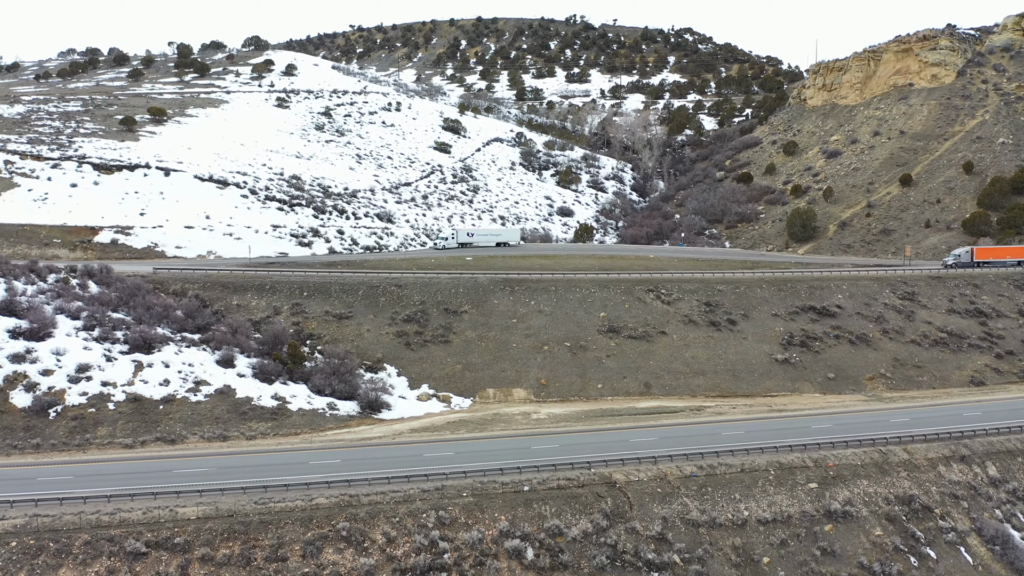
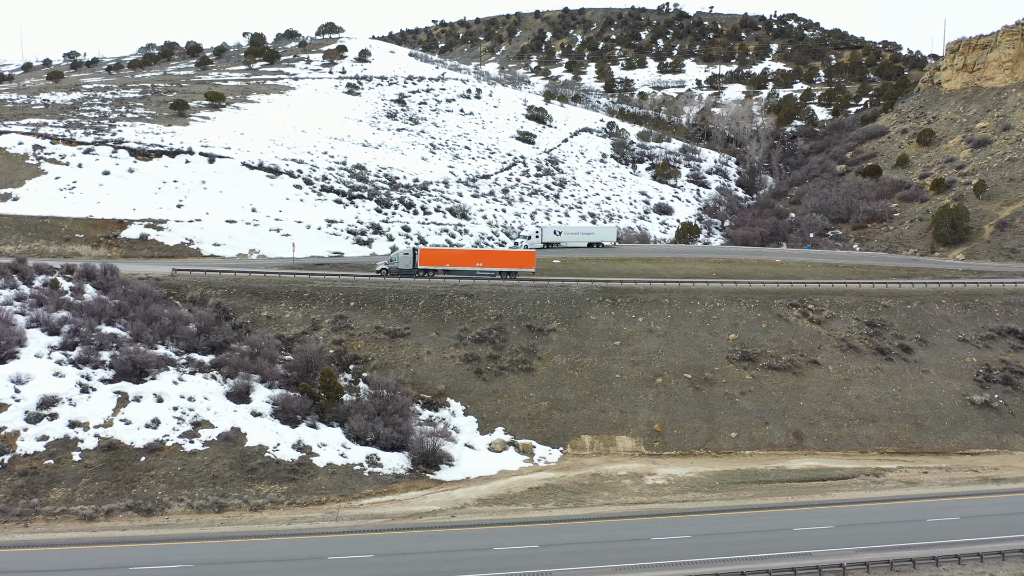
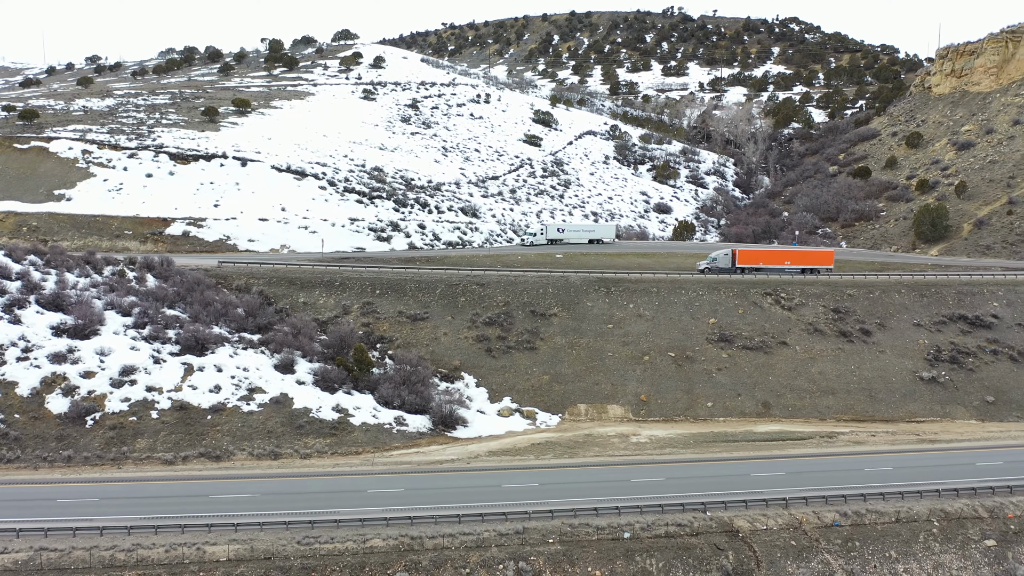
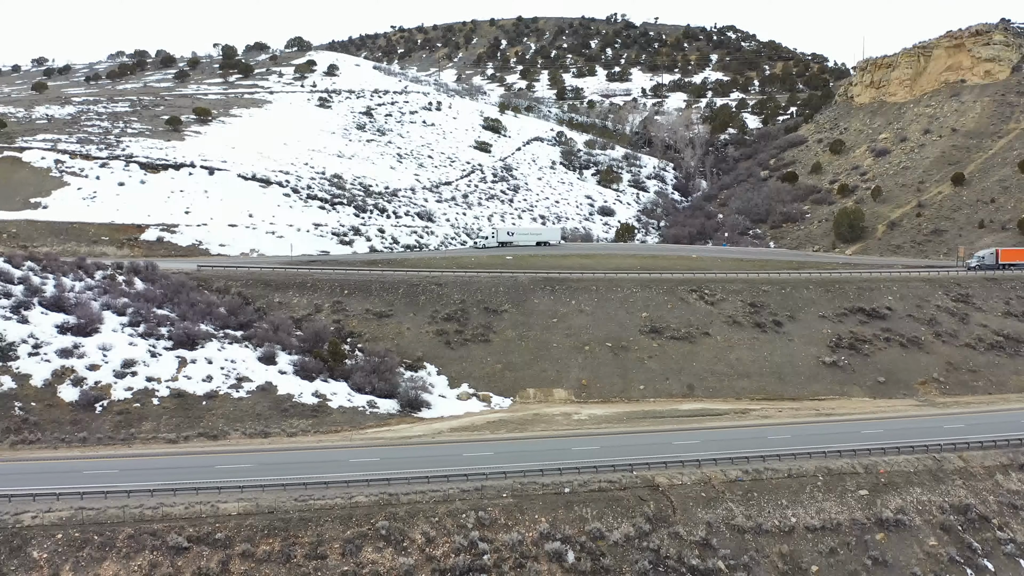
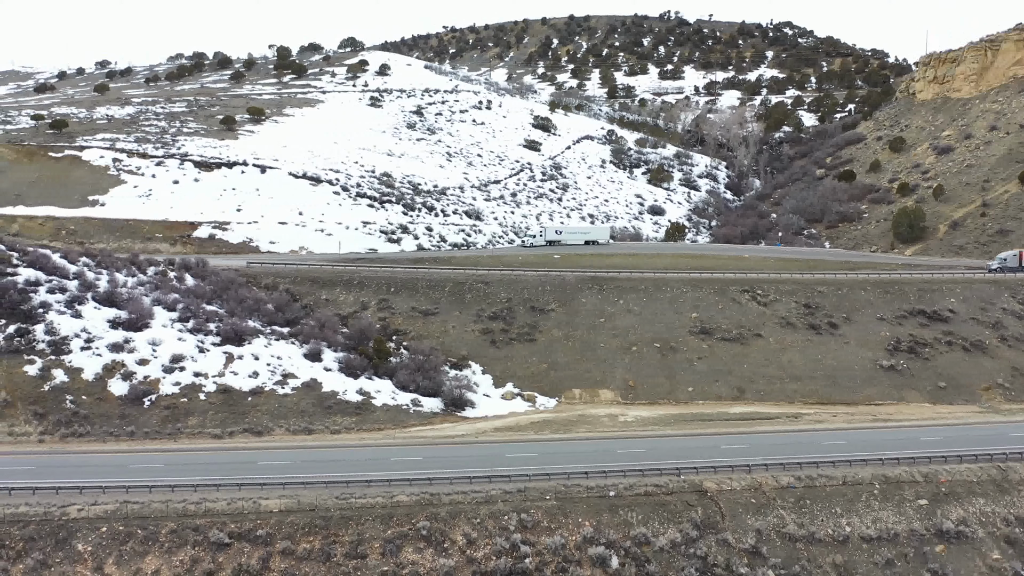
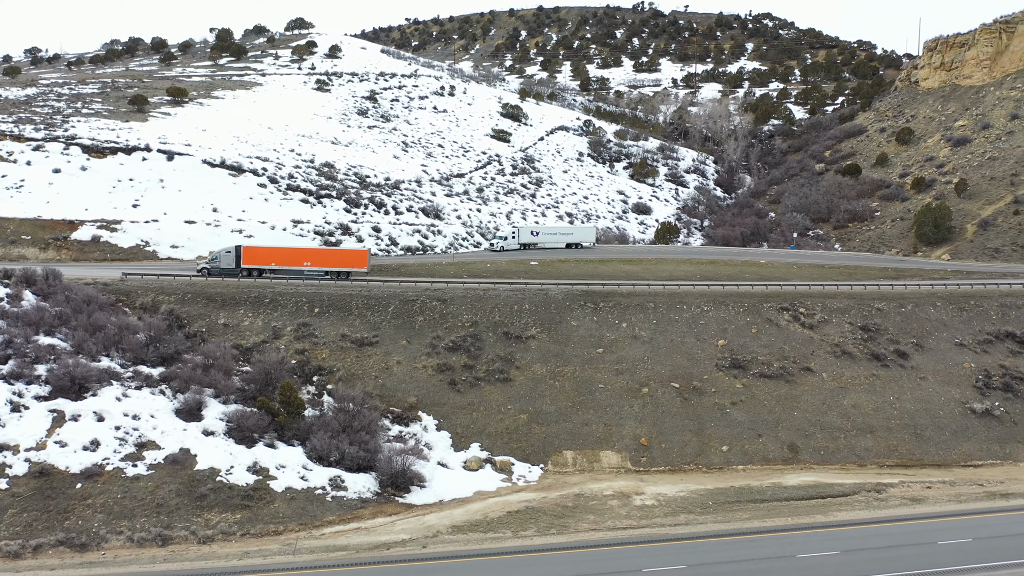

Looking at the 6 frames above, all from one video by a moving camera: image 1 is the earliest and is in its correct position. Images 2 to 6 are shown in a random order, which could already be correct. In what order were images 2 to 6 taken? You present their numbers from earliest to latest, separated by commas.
4, 5, 3, 2, 6
